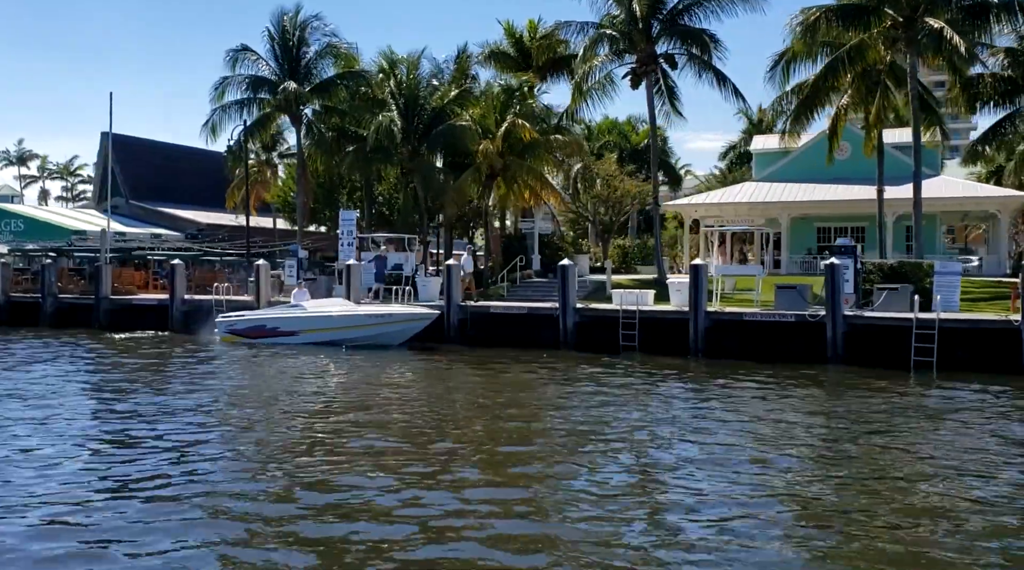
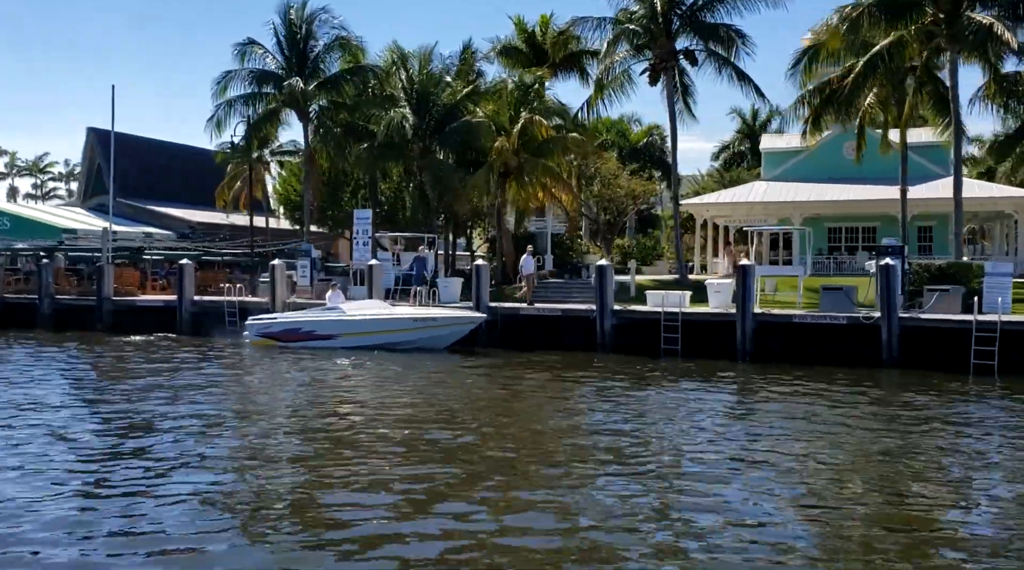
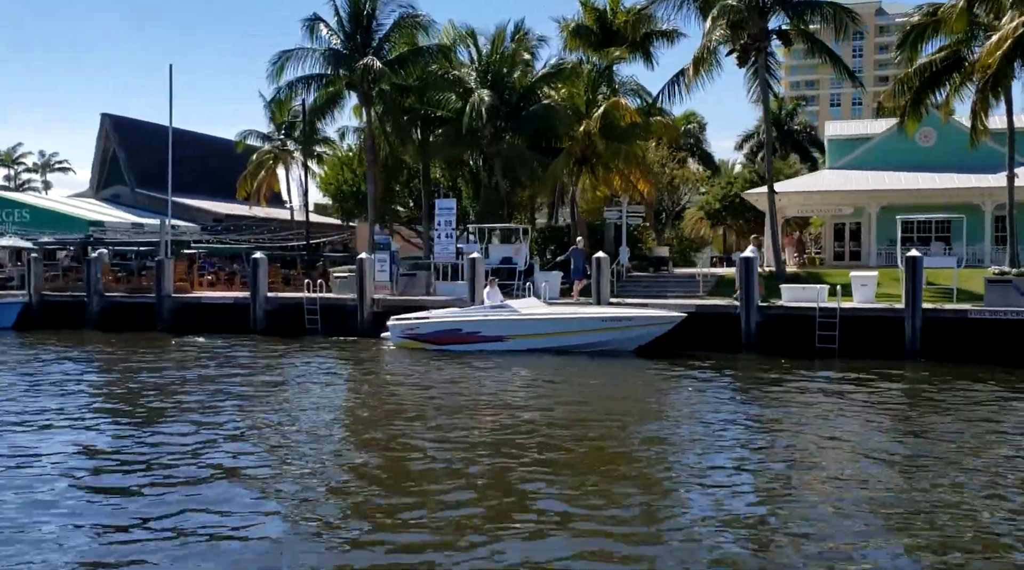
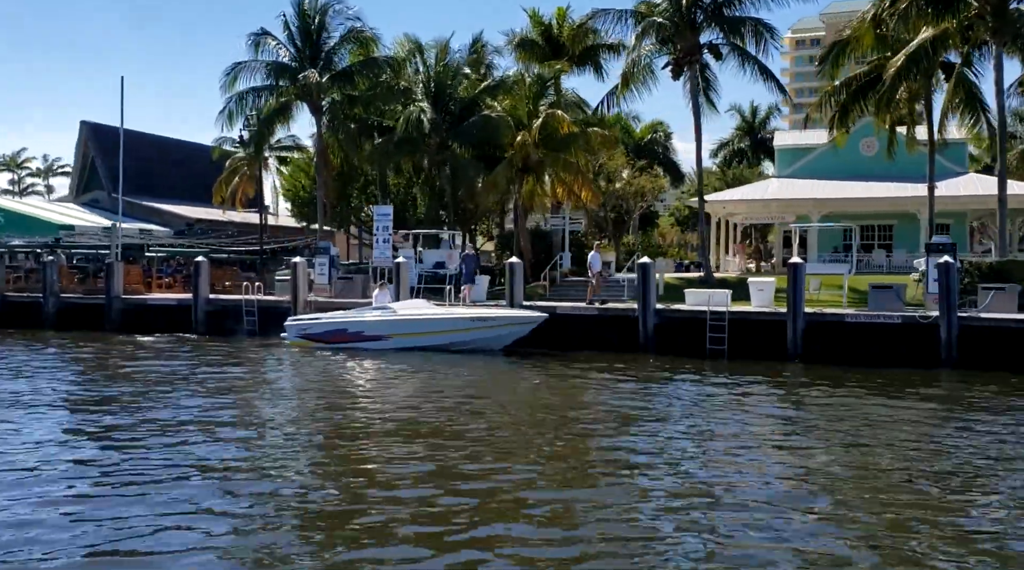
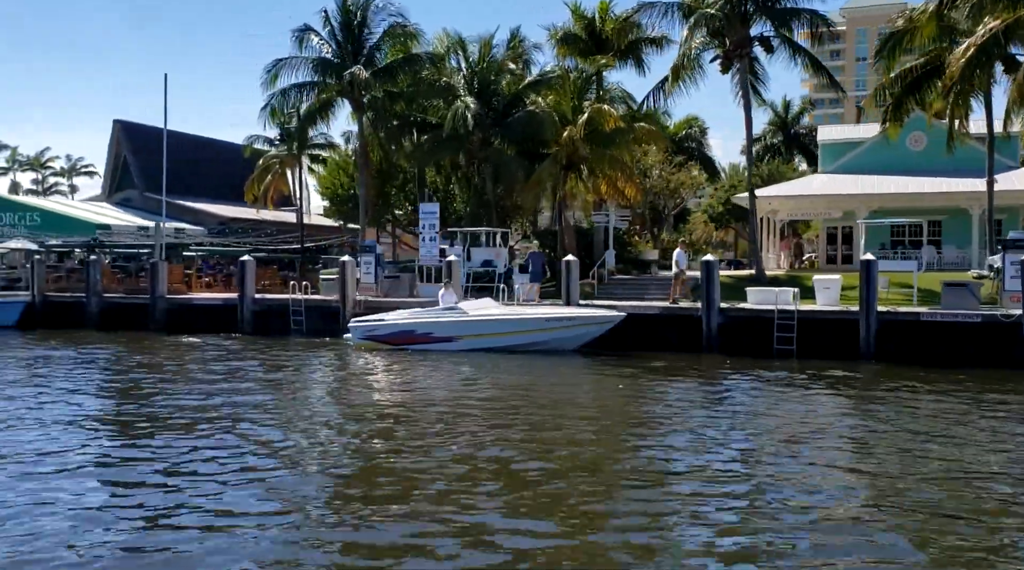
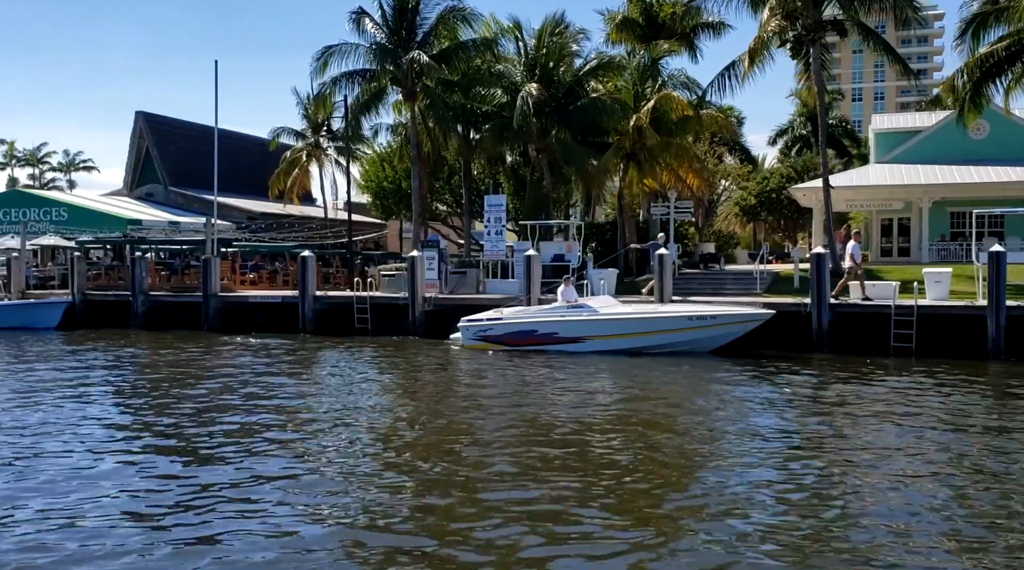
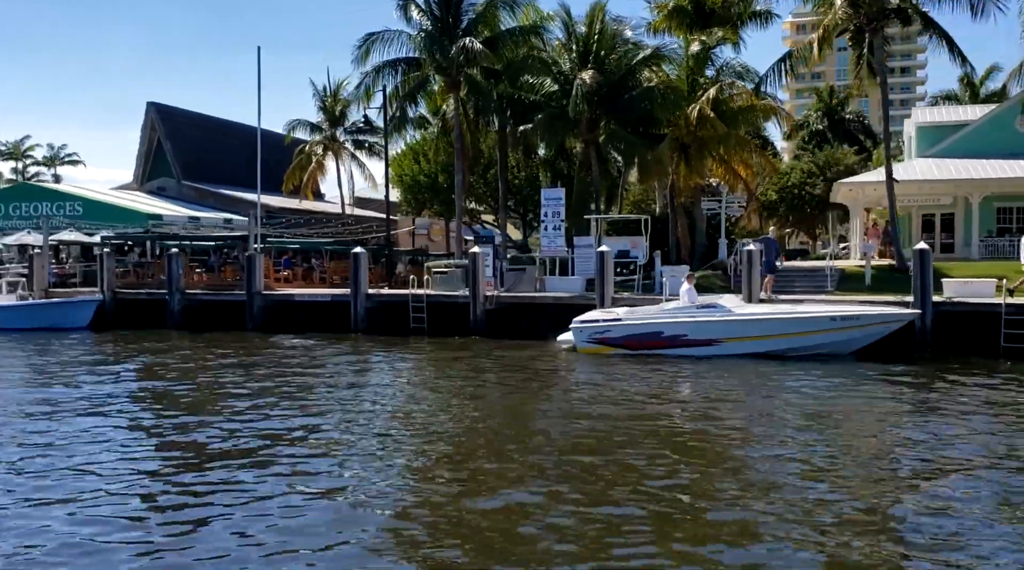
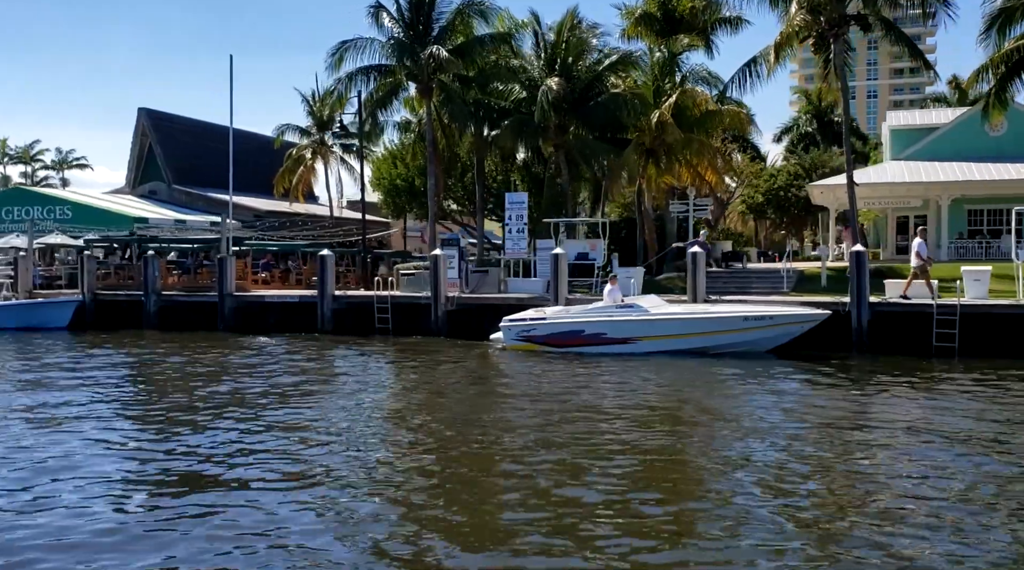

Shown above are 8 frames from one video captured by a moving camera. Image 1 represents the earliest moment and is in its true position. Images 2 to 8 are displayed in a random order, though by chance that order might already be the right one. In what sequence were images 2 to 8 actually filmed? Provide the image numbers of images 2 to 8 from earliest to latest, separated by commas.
2, 4, 5, 3, 6, 8, 7
